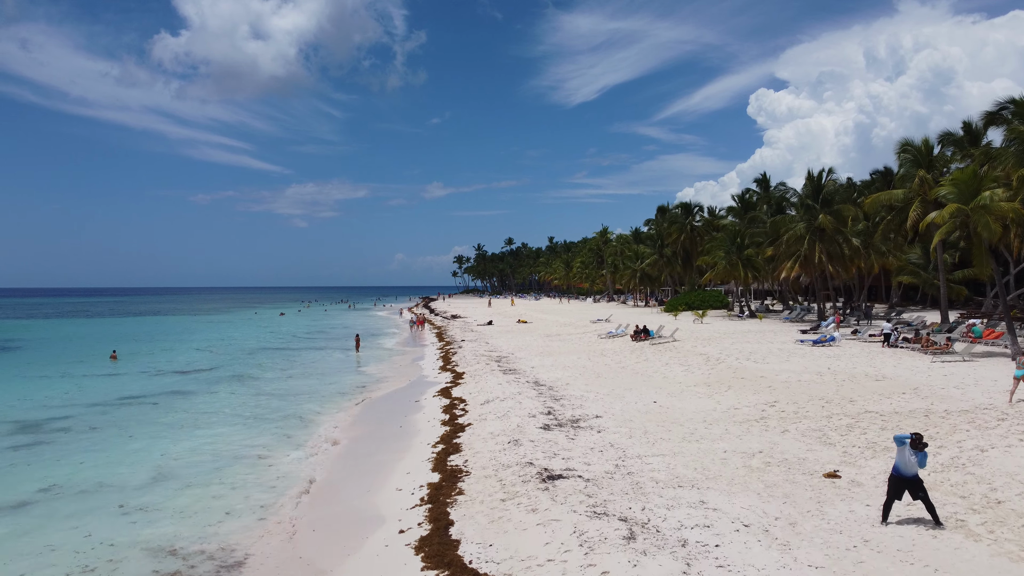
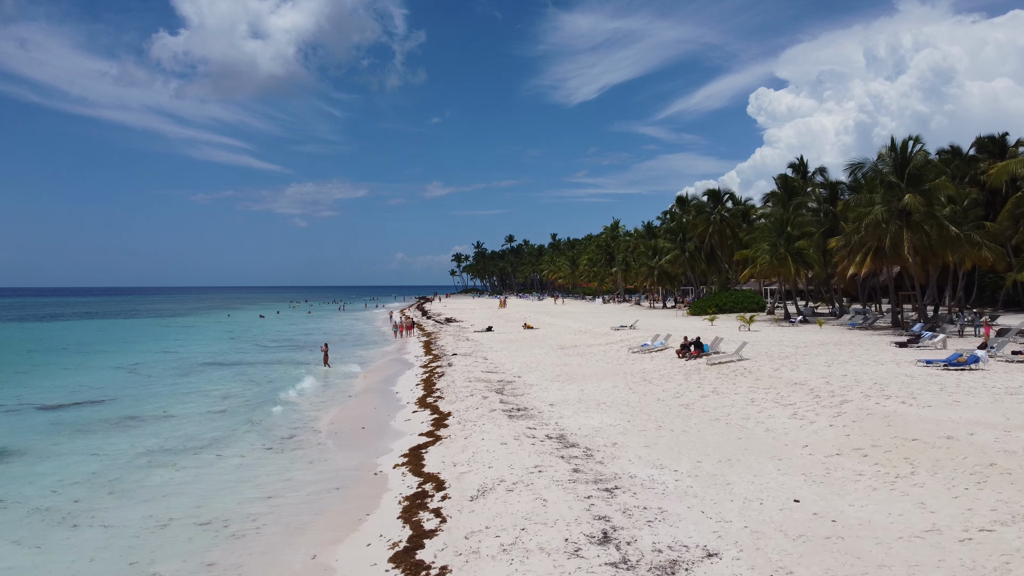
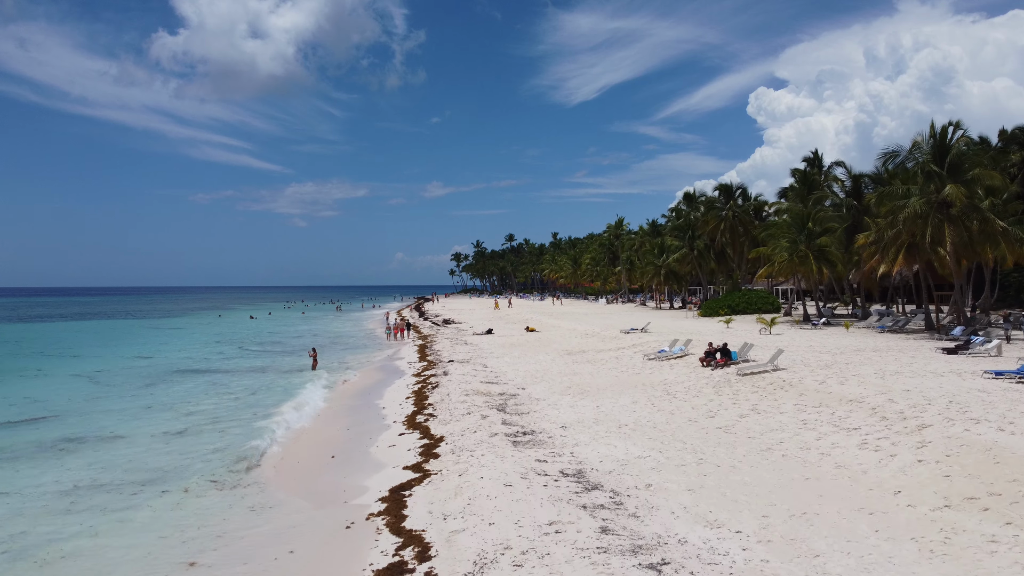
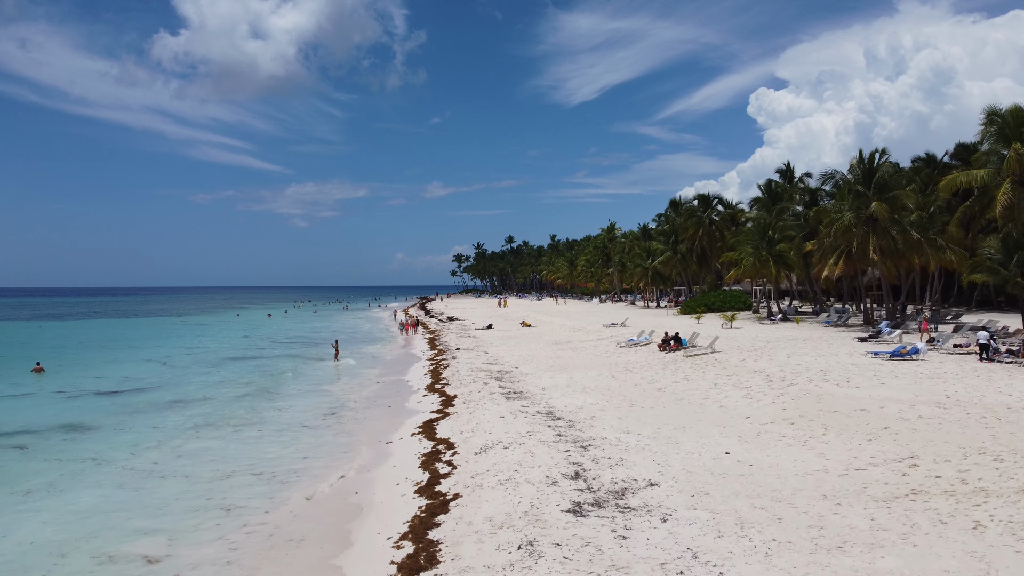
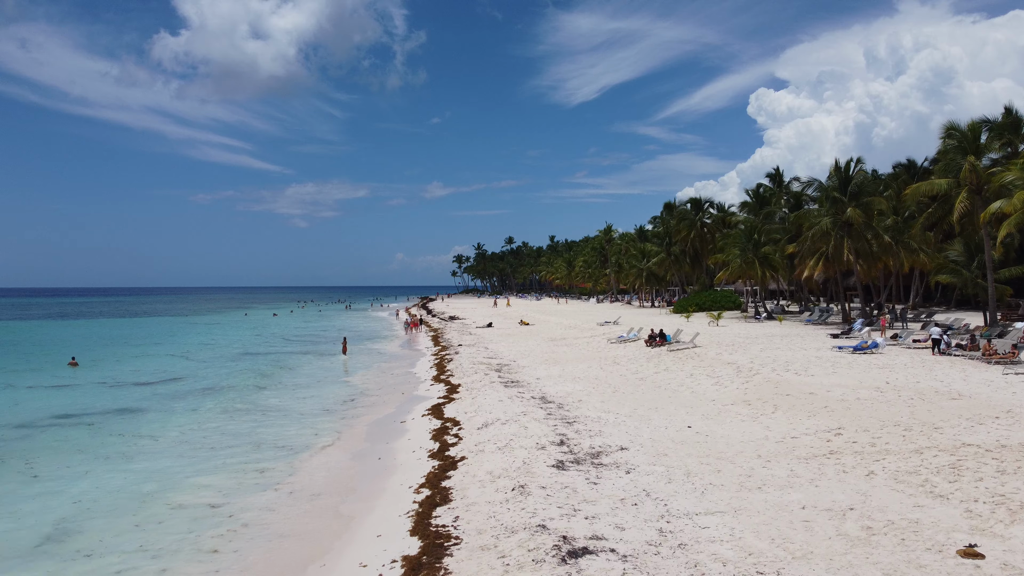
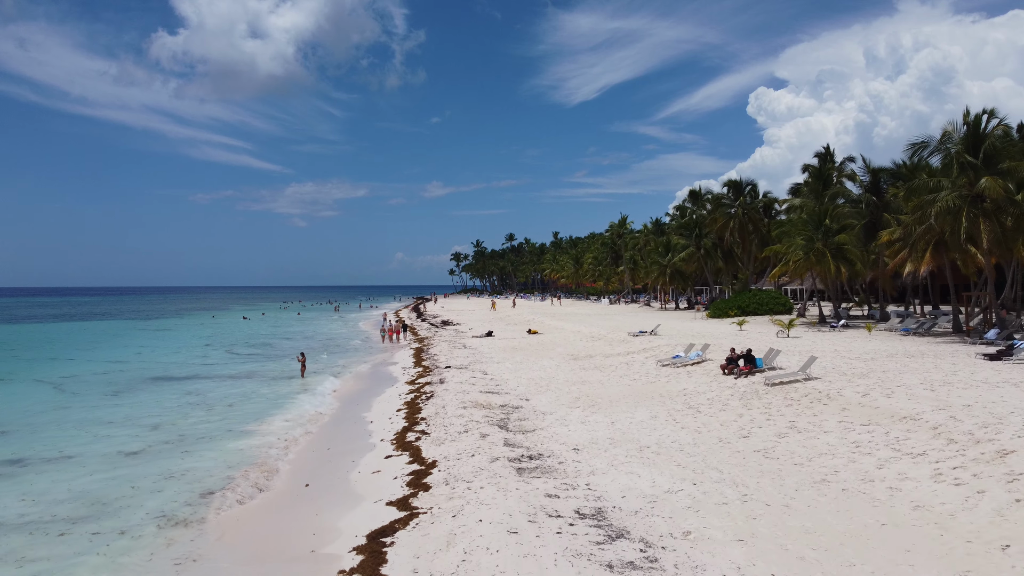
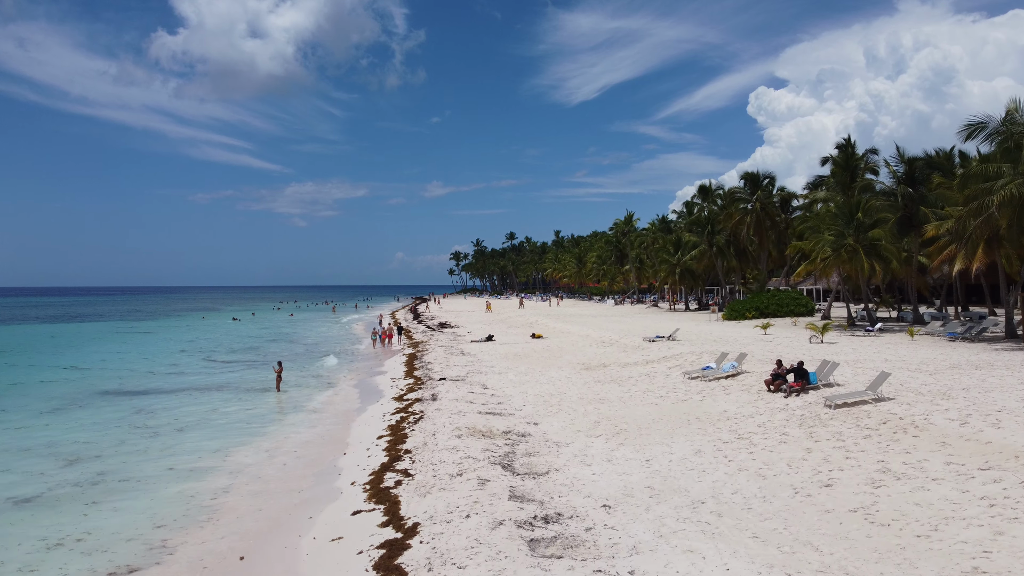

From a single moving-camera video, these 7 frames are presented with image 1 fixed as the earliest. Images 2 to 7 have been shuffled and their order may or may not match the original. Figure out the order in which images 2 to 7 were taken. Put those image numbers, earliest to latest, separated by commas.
5, 4, 2, 3, 6, 7
